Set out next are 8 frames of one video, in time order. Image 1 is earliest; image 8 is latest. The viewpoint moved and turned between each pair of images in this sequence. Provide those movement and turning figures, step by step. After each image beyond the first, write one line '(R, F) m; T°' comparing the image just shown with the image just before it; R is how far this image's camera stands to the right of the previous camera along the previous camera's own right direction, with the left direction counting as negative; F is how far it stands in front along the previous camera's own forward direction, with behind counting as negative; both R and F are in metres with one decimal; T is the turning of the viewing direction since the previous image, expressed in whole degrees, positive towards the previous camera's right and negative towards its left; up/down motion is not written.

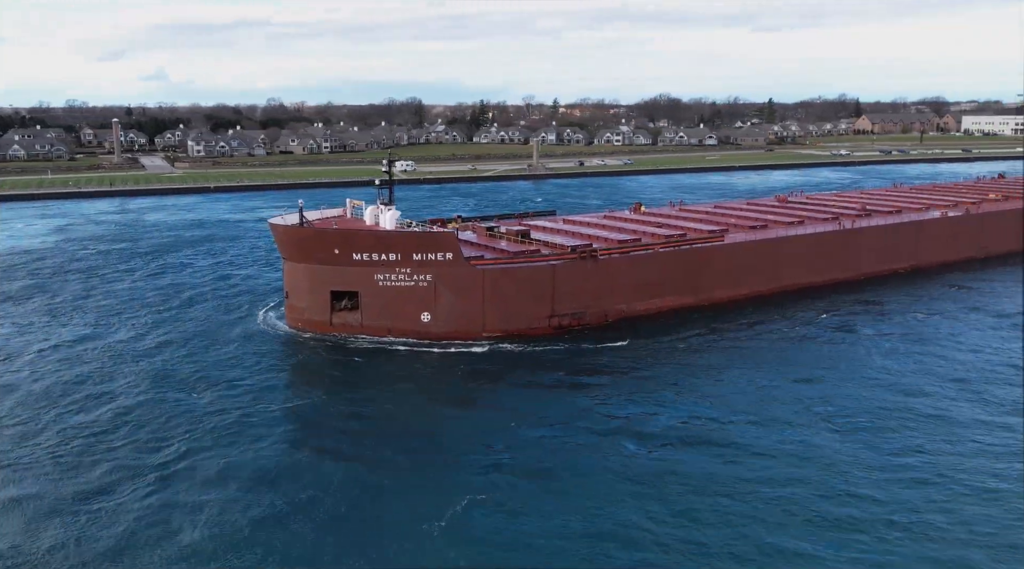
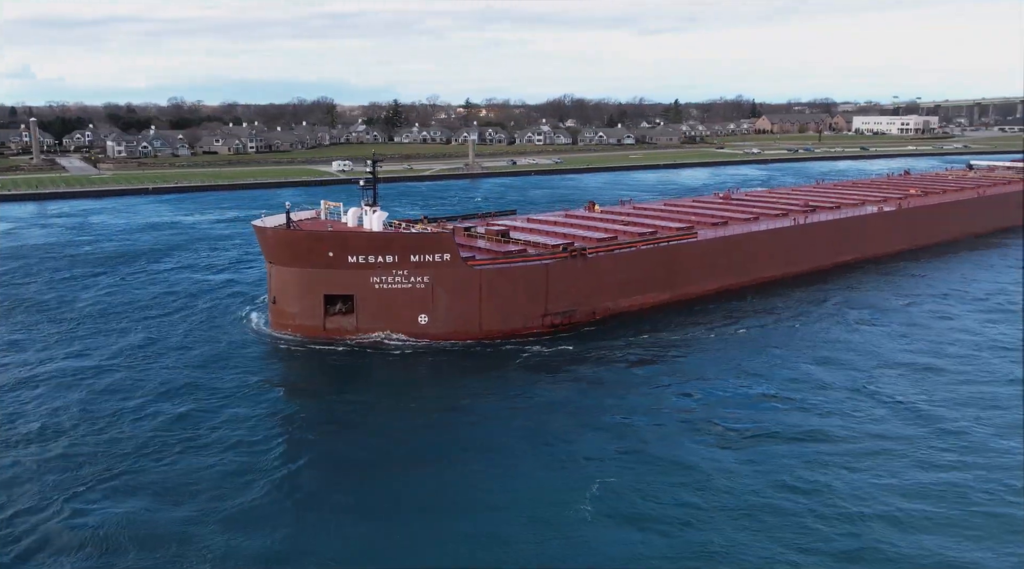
(-1.8, +0.2) m; +6°
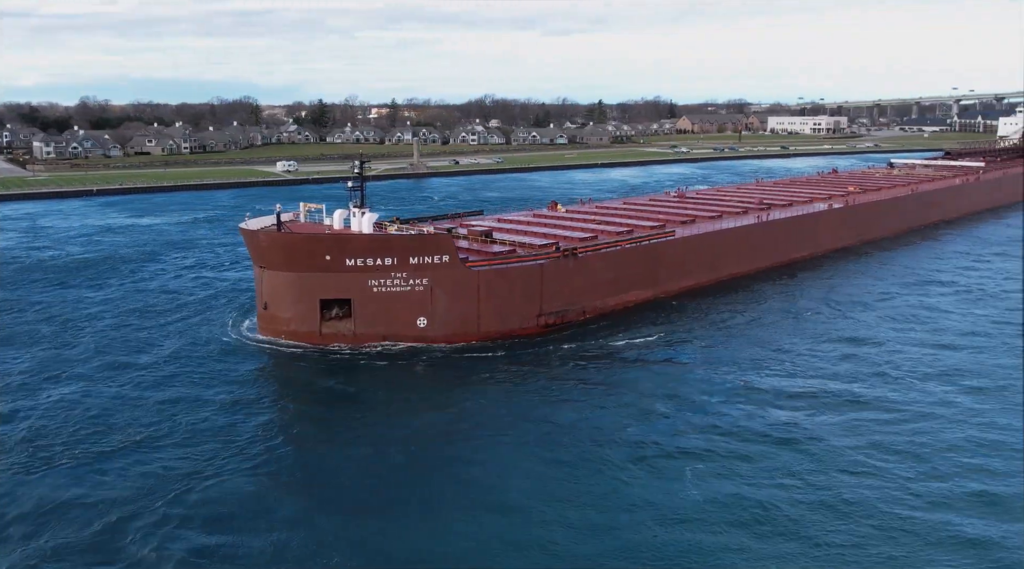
(-1.5, +0.3) m; +5°
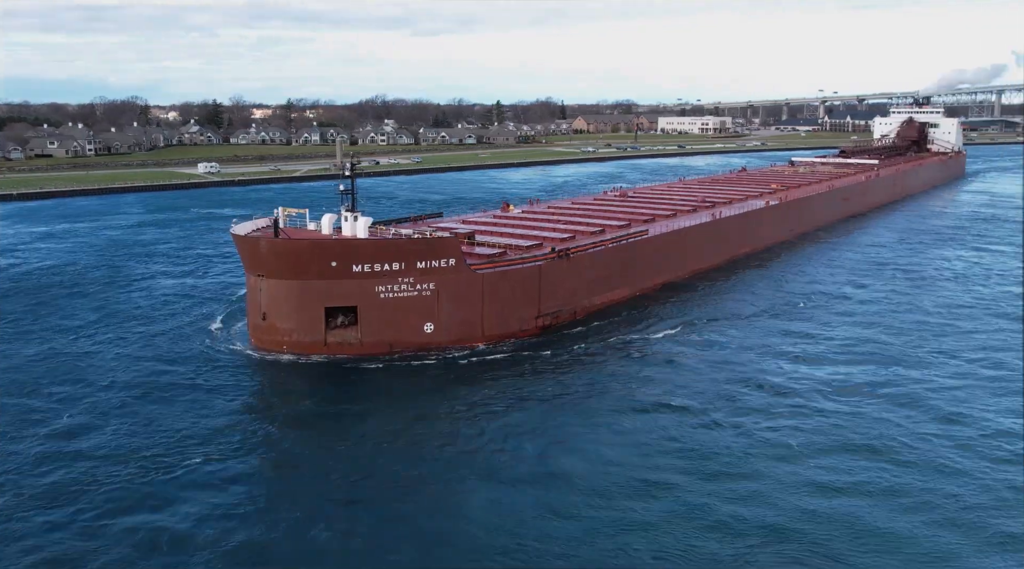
(-2.1, +0.5) m; +7°
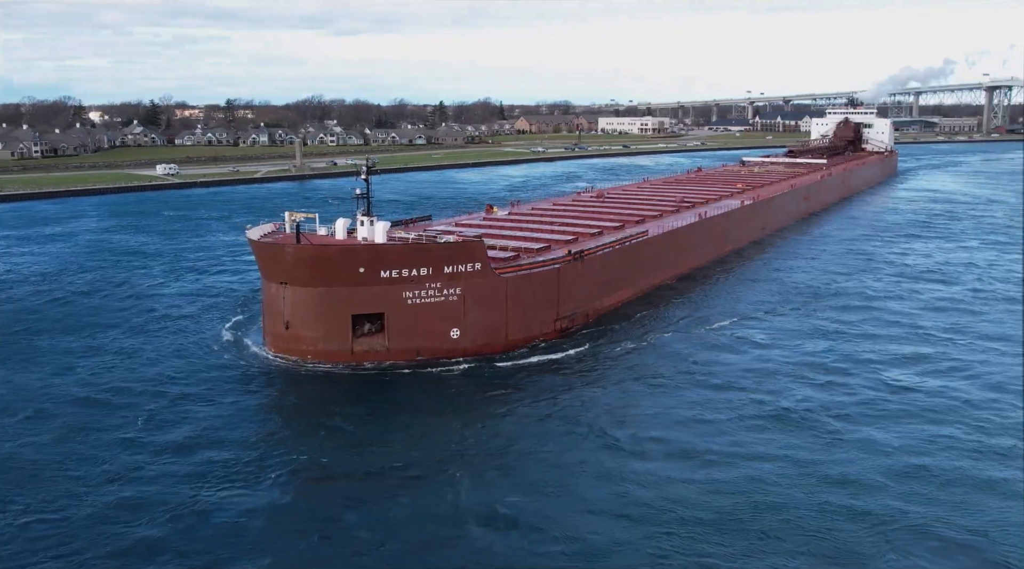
(-1.6, +0.4) m; +4°
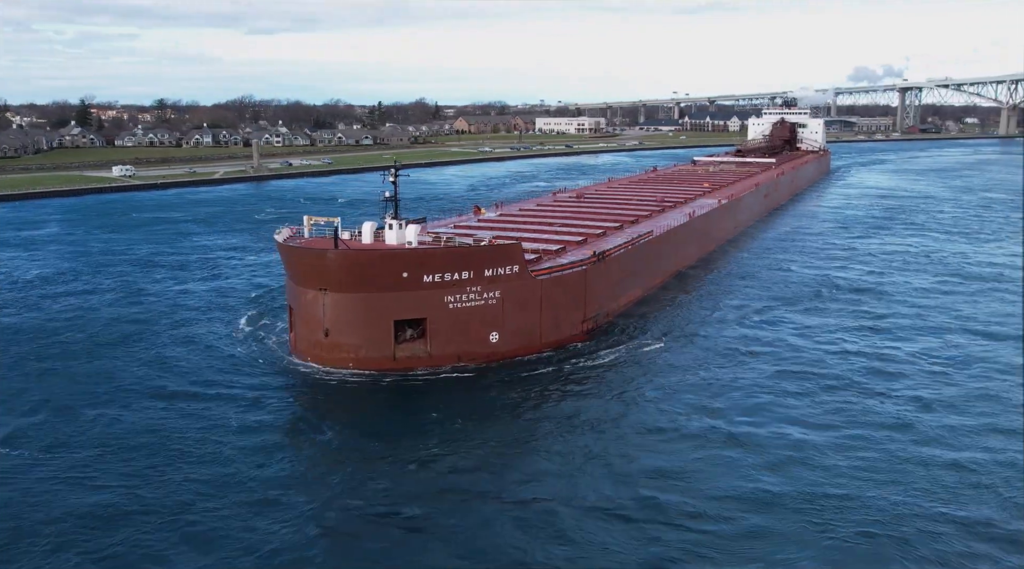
(-1.8, +0.4) m; +5°
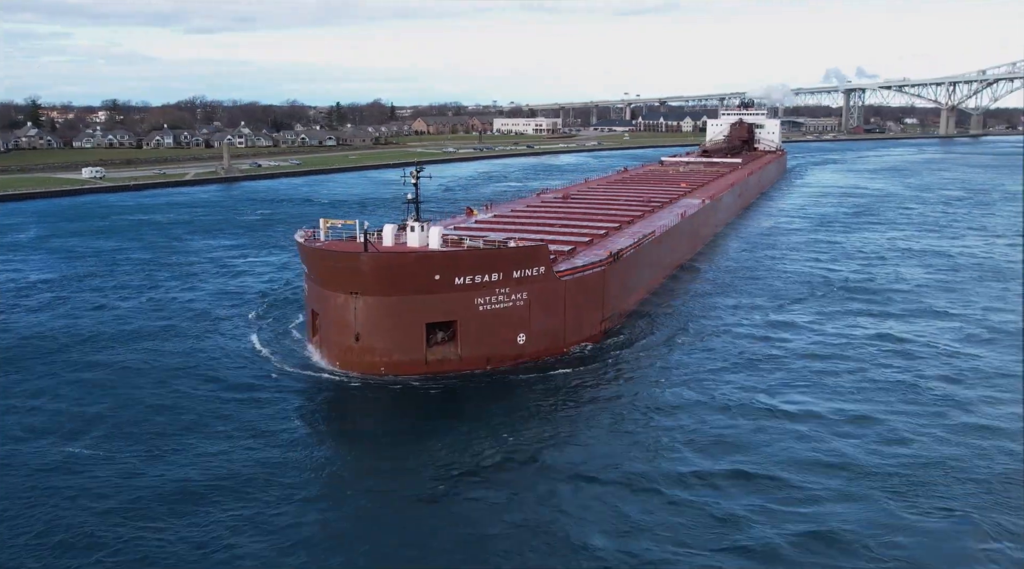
(-1.2, +0.2) m; +3°
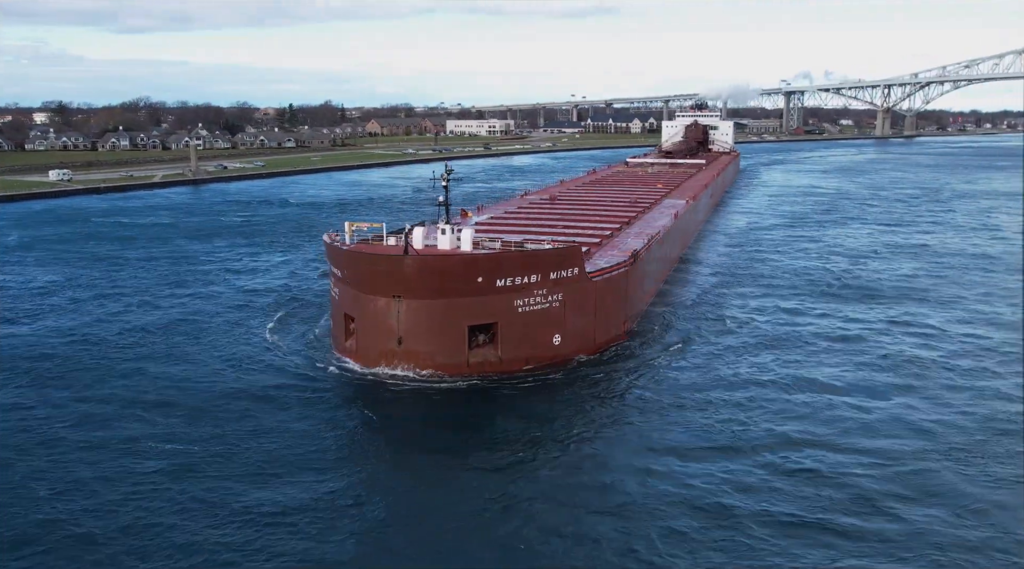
(-1.4, +0.2) m; +4°
